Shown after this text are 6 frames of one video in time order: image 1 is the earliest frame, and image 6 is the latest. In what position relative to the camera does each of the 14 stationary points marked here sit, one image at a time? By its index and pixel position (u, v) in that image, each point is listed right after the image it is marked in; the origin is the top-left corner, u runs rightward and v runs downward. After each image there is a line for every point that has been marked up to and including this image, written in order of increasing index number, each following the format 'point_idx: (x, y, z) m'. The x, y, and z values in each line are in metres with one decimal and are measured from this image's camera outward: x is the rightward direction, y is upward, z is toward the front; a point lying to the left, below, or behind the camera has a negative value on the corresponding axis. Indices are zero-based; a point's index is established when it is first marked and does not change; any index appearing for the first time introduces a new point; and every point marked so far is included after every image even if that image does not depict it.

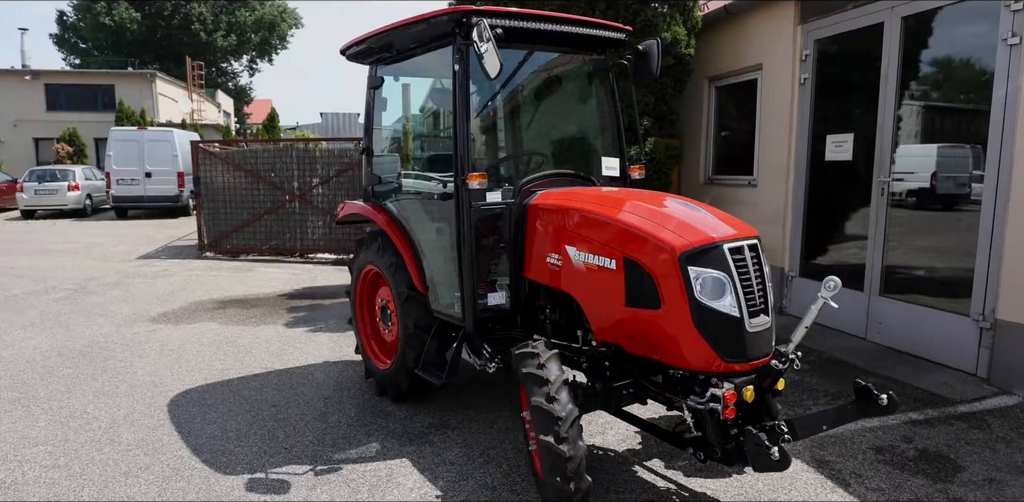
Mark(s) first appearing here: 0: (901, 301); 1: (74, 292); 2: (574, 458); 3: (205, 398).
0: (+3.0, -0.4, +5.2) m
1: (-5.0, -0.5, +7.7) m
2: (+0.2, -0.8, +2.8) m
3: (-2.1, -1.0, +4.5) m
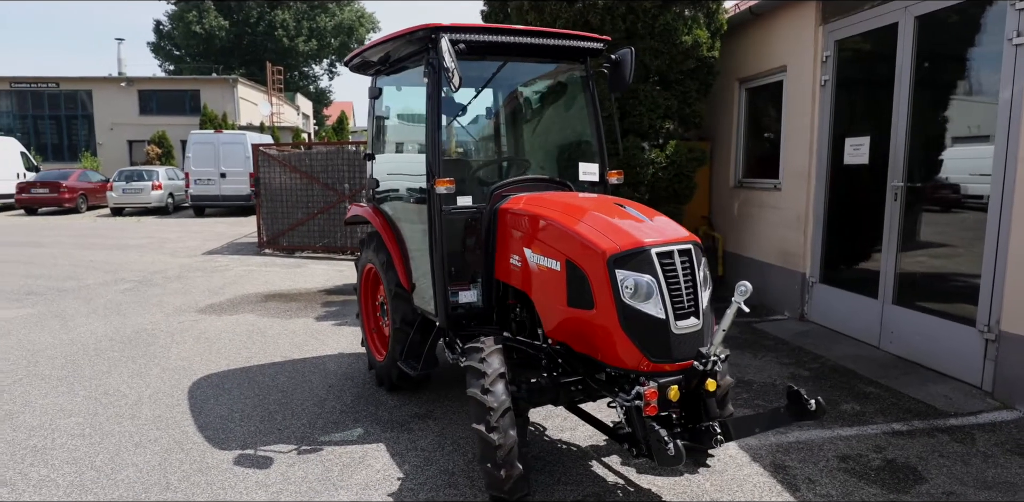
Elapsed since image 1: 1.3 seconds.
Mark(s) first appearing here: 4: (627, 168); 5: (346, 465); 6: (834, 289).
0: (+3.0, -0.4, +5.1) m
1: (-4.7, -0.4, +8.4) m
2: (0.0, -0.9, +3.0) m
3: (-2.1, -1.0, +5.0) m
4: (+1.2, +0.8, +6.8) m
5: (-0.9, -1.2, +3.7) m
6: (+2.8, -0.3, +5.9) m
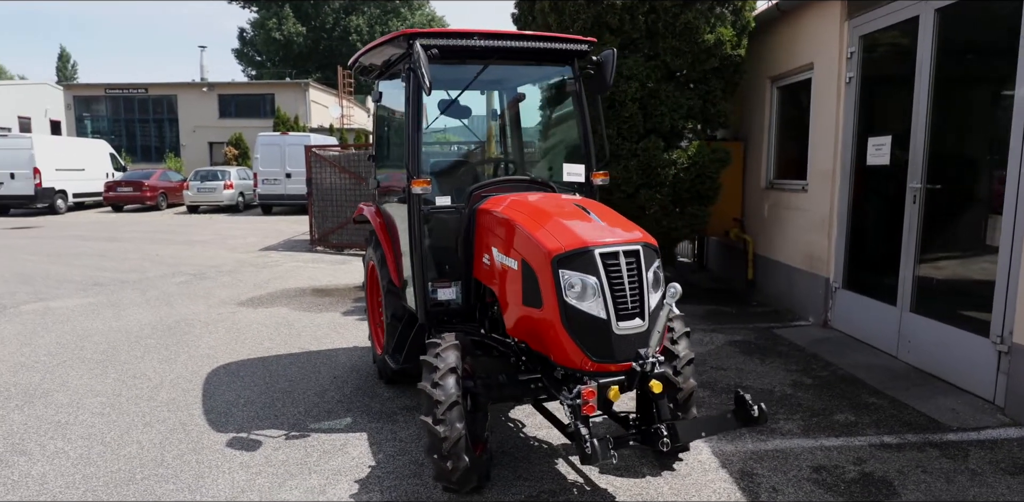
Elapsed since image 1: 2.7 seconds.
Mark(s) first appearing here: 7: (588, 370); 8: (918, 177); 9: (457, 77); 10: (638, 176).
0: (+3.0, -0.5, +4.8) m
1: (-4.3, -0.4, +9.0) m
2: (-0.3, -0.9, +3.1) m
3: (-2.1, -0.9, +5.3) m
4: (+1.4, +0.8, +6.7) m
5: (-1.1, -1.2, +3.9) m
6: (+2.9, -0.4, +5.7) m
7: (+0.3, -0.5, +3.0) m
8: (+3.0, +0.6, +5.0) m
9: (-0.4, +1.1, +4.1) m
10: (+1.3, +0.7, +6.7) m
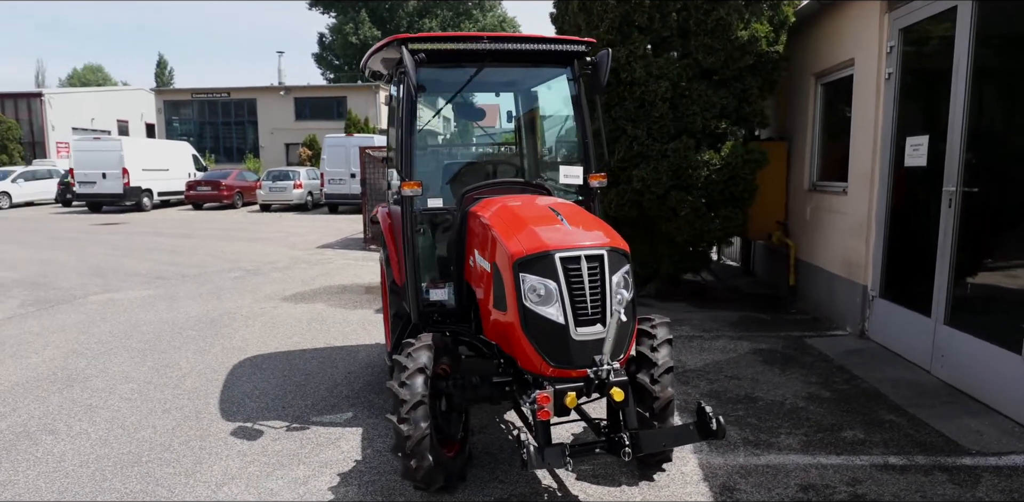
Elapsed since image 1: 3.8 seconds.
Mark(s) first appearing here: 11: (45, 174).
0: (+3.0, -0.5, +4.5) m
1: (-3.8, -0.3, +9.5) m
2: (-0.5, -0.9, +3.1) m
3: (-2.0, -0.9, +5.5) m
4: (+1.6, +0.8, +6.6) m
5: (-1.2, -1.2, +4.0) m
6: (+3.0, -0.4, +5.4) m
7: (+0.2, -0.5, +3.0) m
8: (+3.1, +0.5, +4.6) m
9: (-0.4, +1.1, +4.2) m
10: (+1.5, +0.7, +6.5) m
11: (-13.6, +2.2, +19.5) m
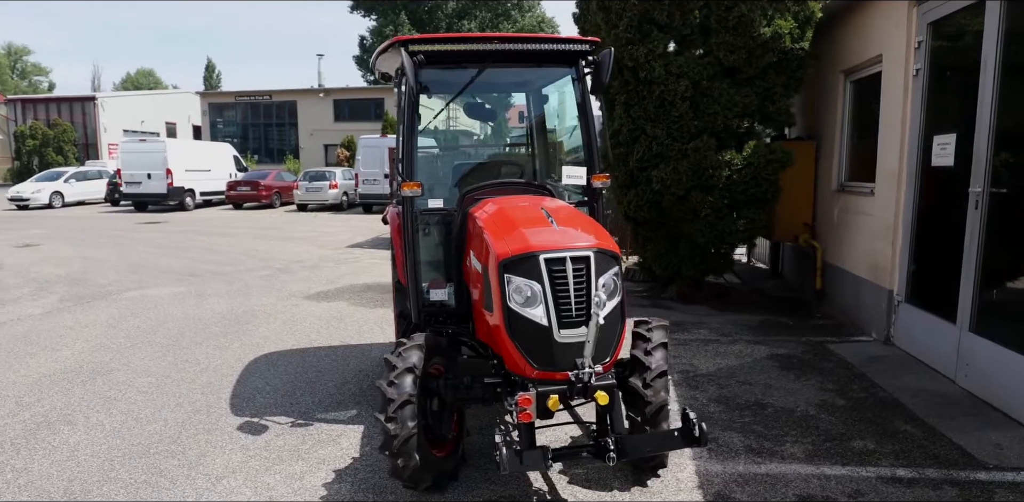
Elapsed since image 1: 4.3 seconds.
0: (+3.0, -0.6, +4.3) m
1: (-3.4, -0.3, +9.7) m
2: (-0.5, -0.9, +3.1) m
3: (-2.0, -0.9, +5.6) m
4: (+1.8, +0.8, +6.4) m
5: (-1.2, -1.1, +4.1) m
6: (+3.1, -0.4, +5.2) m
7: (+0.1, -0.5, +2.9) m
8: (+3.1, +0.5, +4.4) m
9: (-0.4, +1.1, +4.2) m
10: (+1.7, +0.7, +6.4) m
11: (-12.6, +2.3, +20.3) m
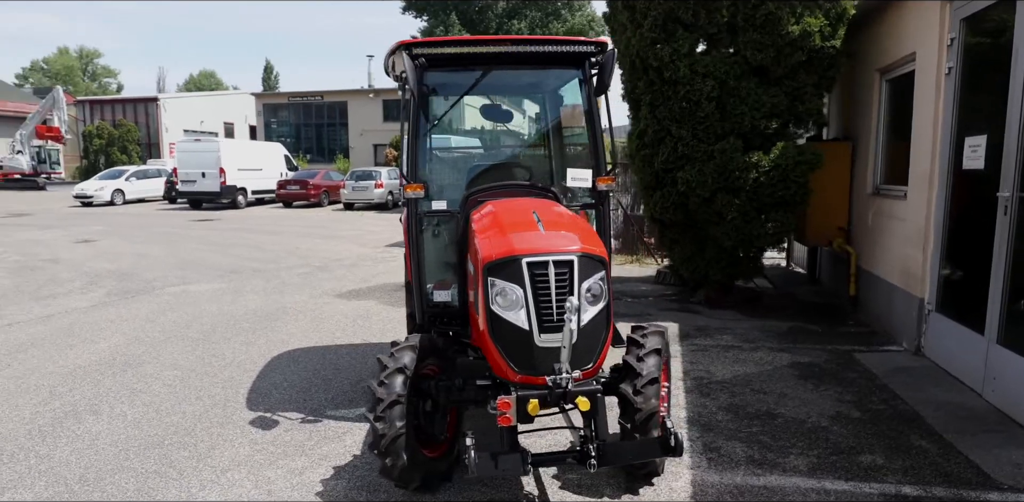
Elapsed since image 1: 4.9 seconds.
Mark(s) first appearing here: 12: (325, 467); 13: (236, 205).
0: (+3.1, -0.6, +4.1) m
1: (-2.9, -0.3, +10.0) m
2: (-0.6, -0.9, +3.2) m
3: (-1.8, -0.9, +5.8) m
4: (+2.0, +0.7, +6.3) m
5: (-1.2, -1.2, +4.2) m
6: (+3.2, -0.5, +4.9) m
7: (0.0, -0.6, +2.9) m
8: (+3.1, +0.4, +4.2) m
9: (-0.3, +1.1, +4.2) m
10: (+1.9, +0.7, +6.3) m
11: (-11.3, +2.5, +21.3) m
12: (-1.0, -1.2, +3.8) m
13: (-7.6, +1.3, +18.6) m
